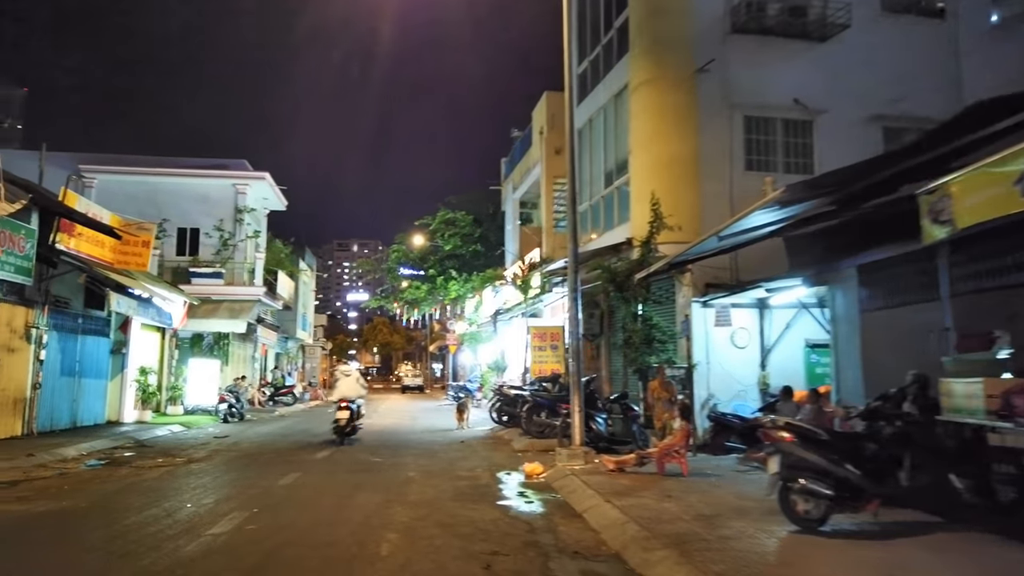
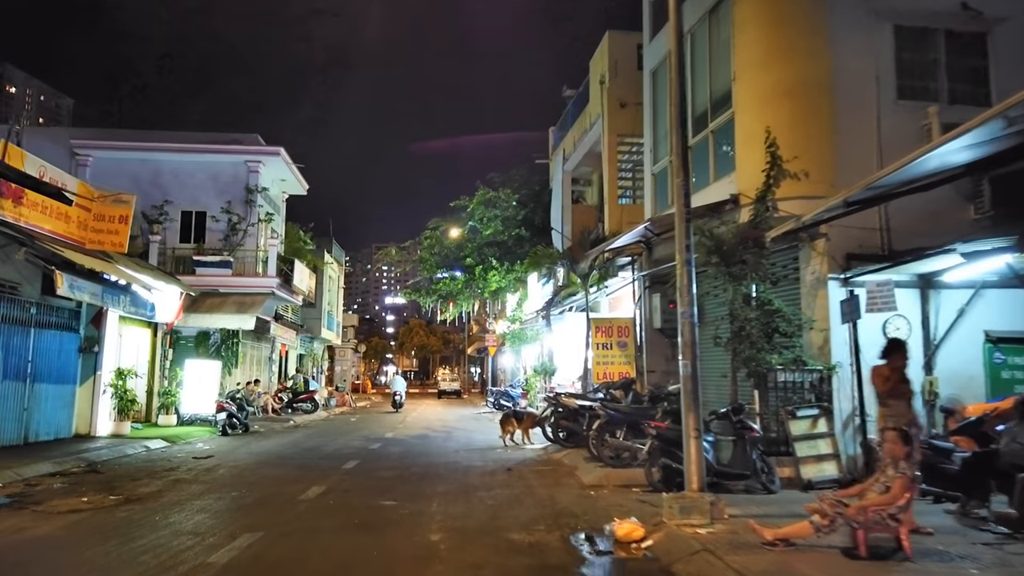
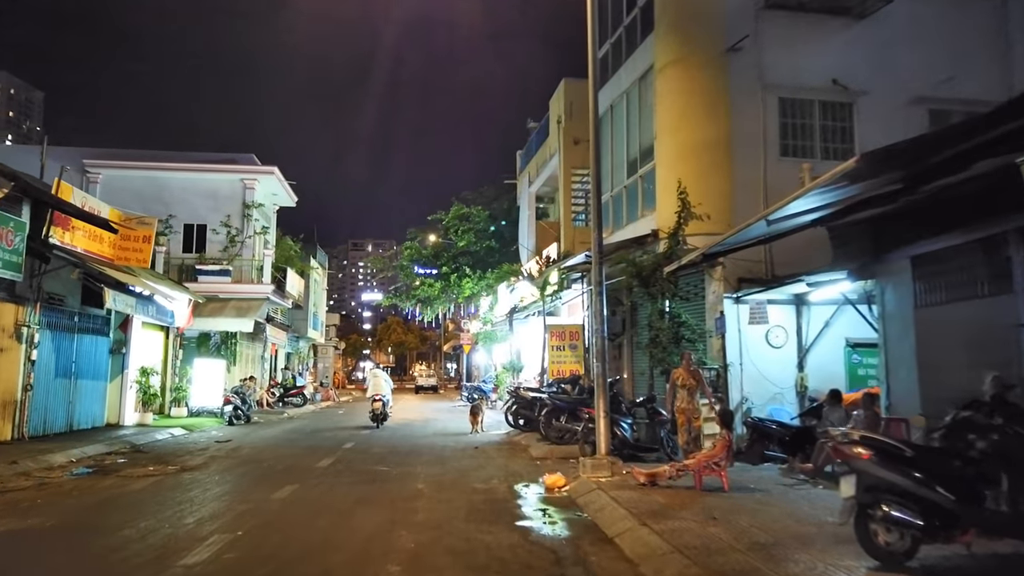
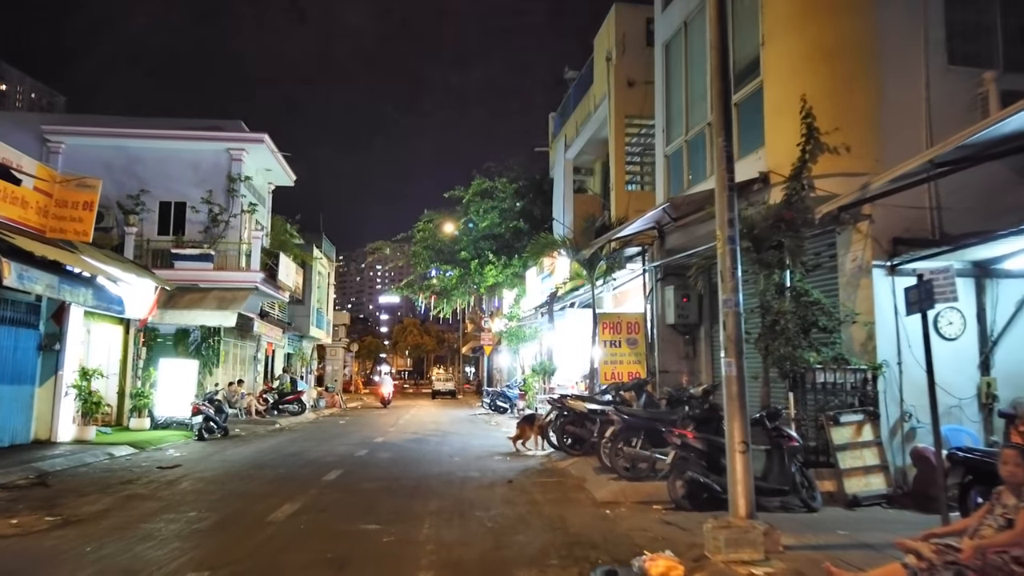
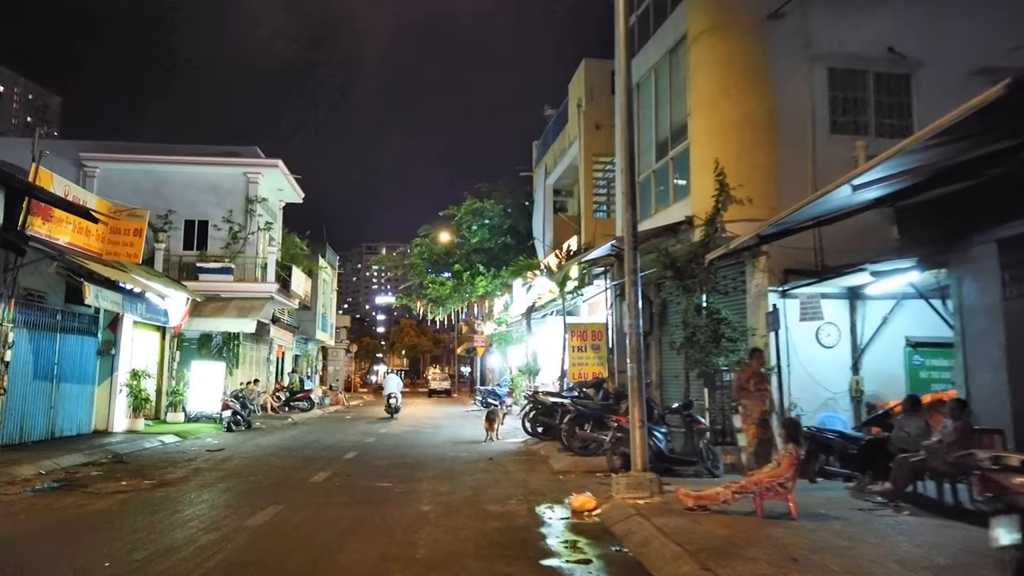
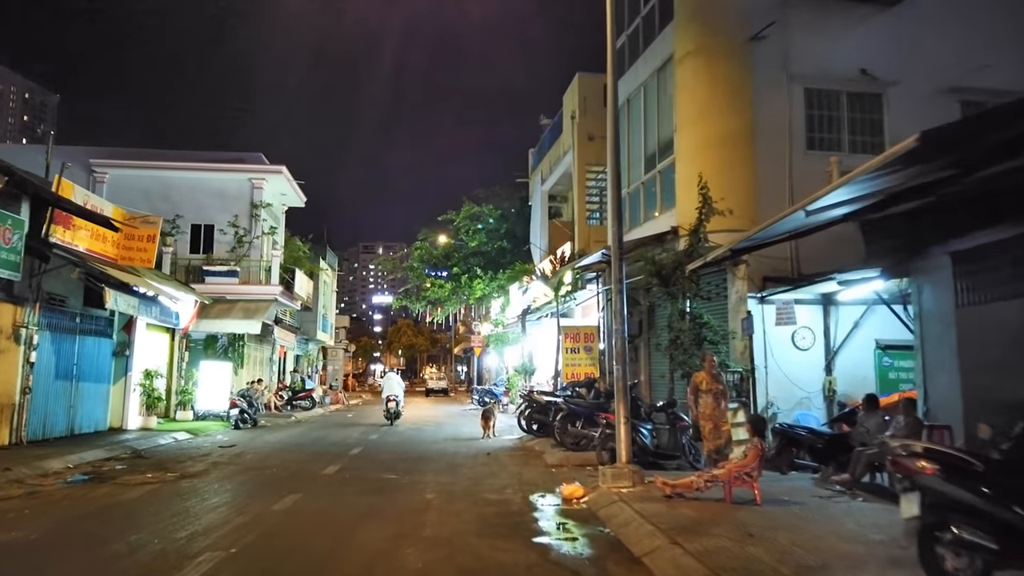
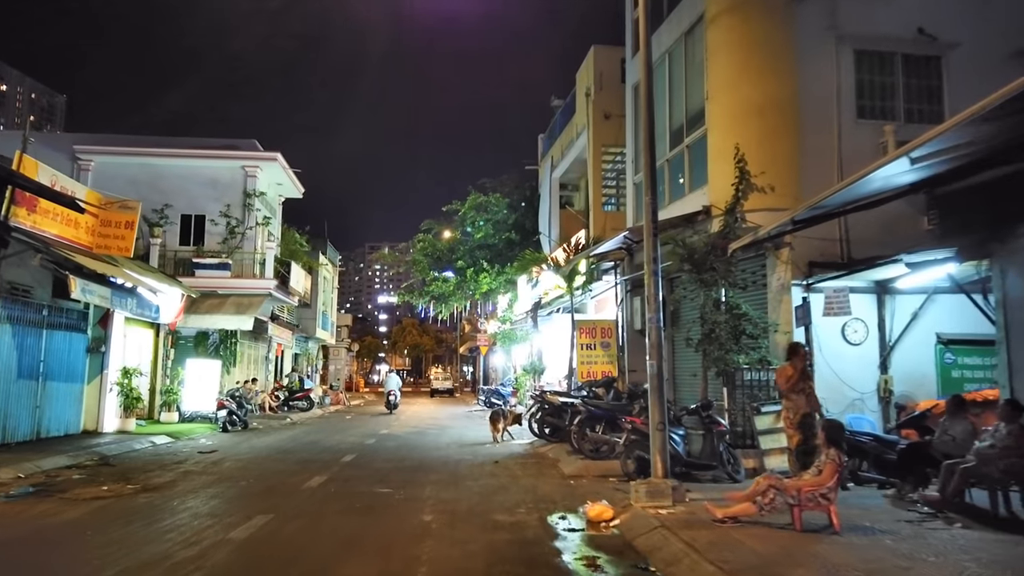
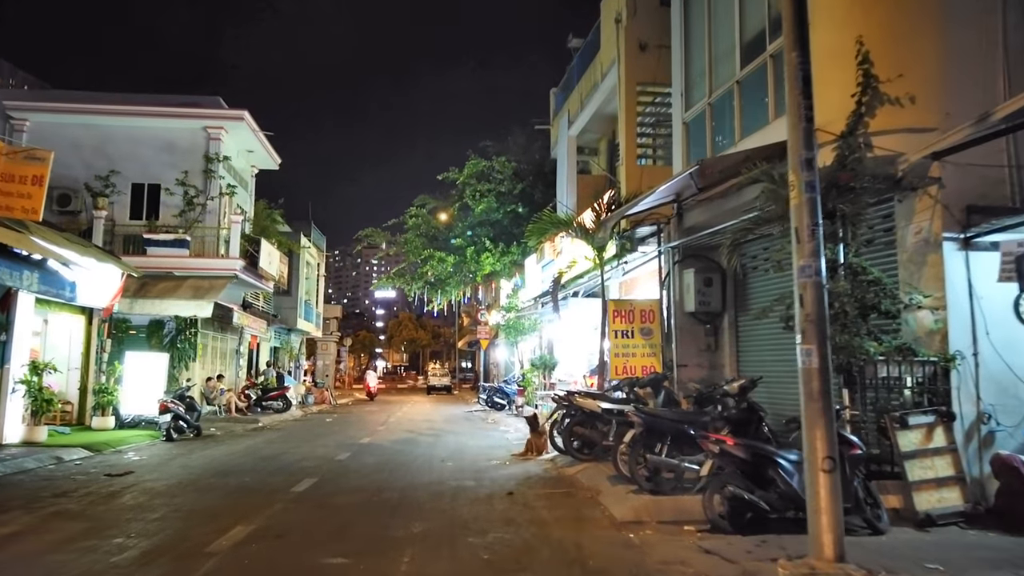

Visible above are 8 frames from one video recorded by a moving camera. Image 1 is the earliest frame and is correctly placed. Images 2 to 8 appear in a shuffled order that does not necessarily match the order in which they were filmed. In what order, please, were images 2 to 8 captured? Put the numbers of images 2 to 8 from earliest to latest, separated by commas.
3, 6, 5, 7, 2, 4, 8
